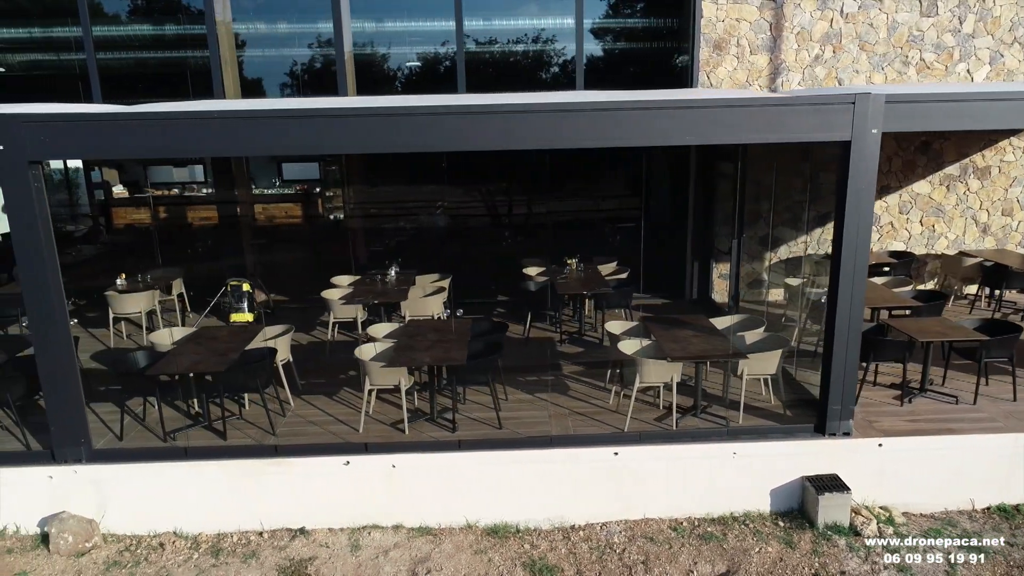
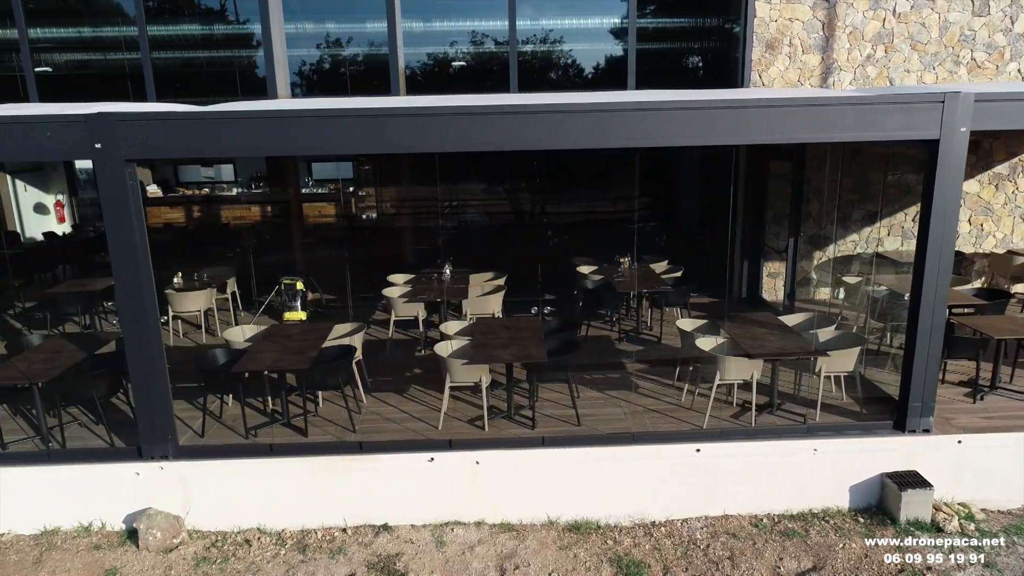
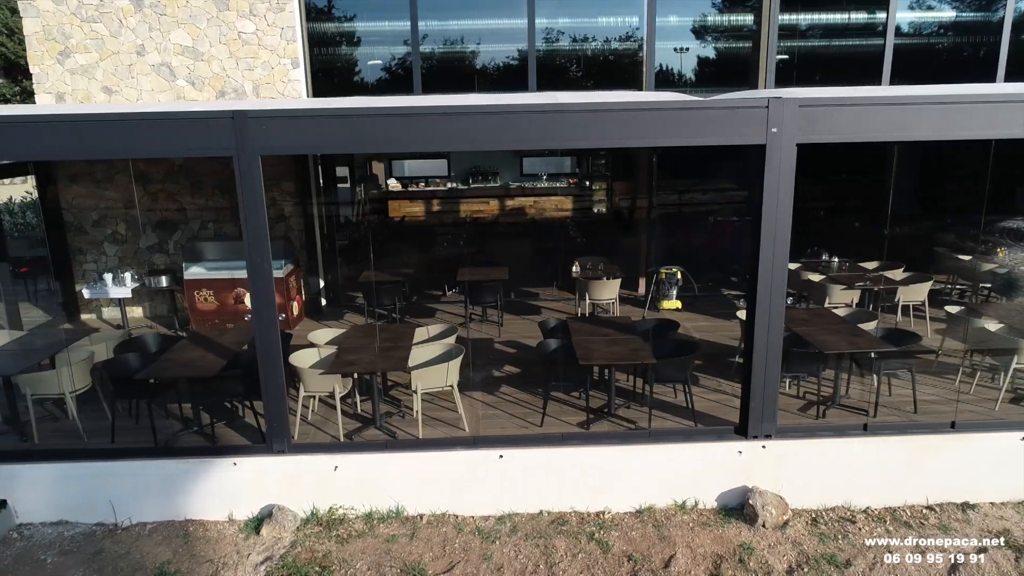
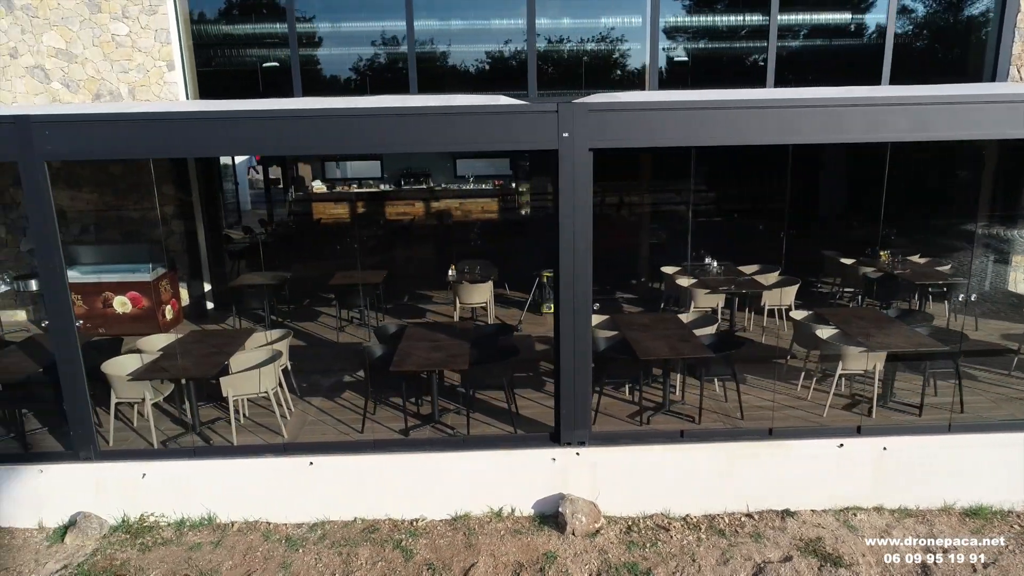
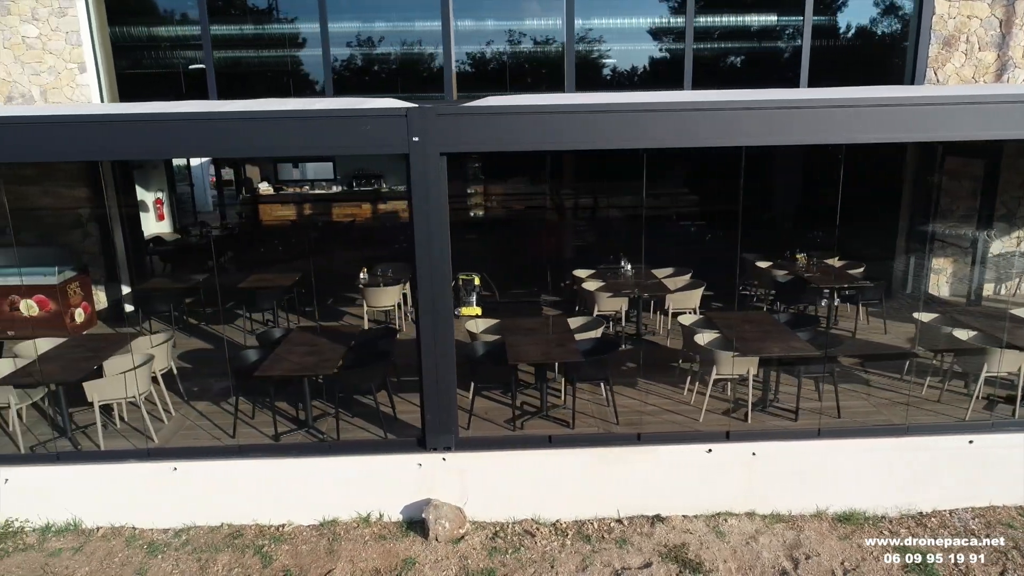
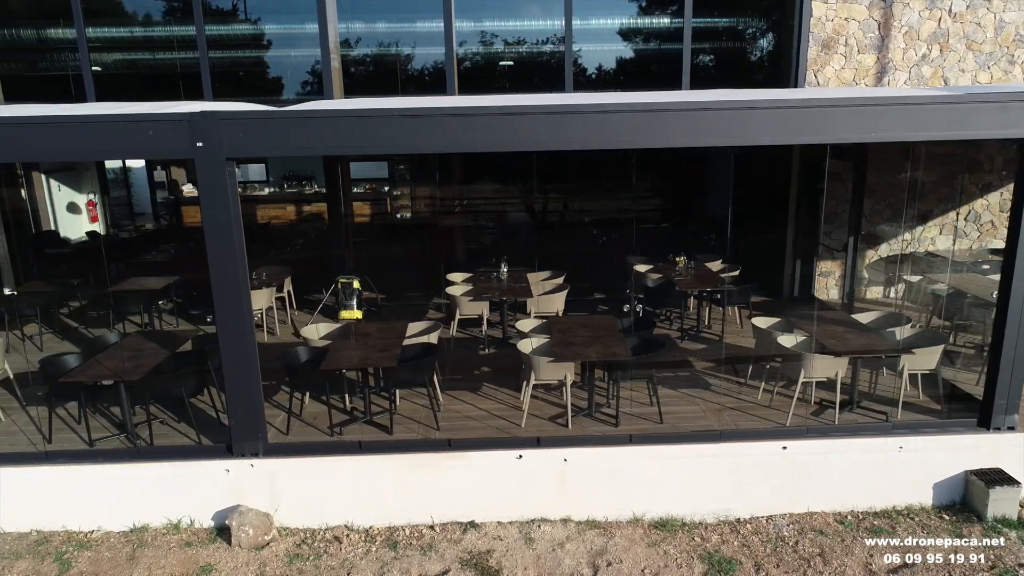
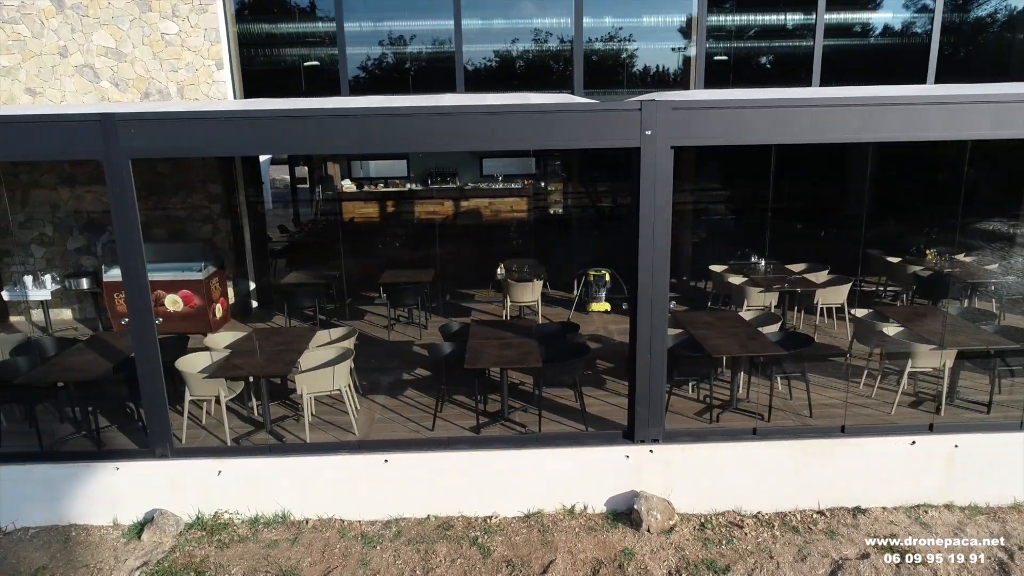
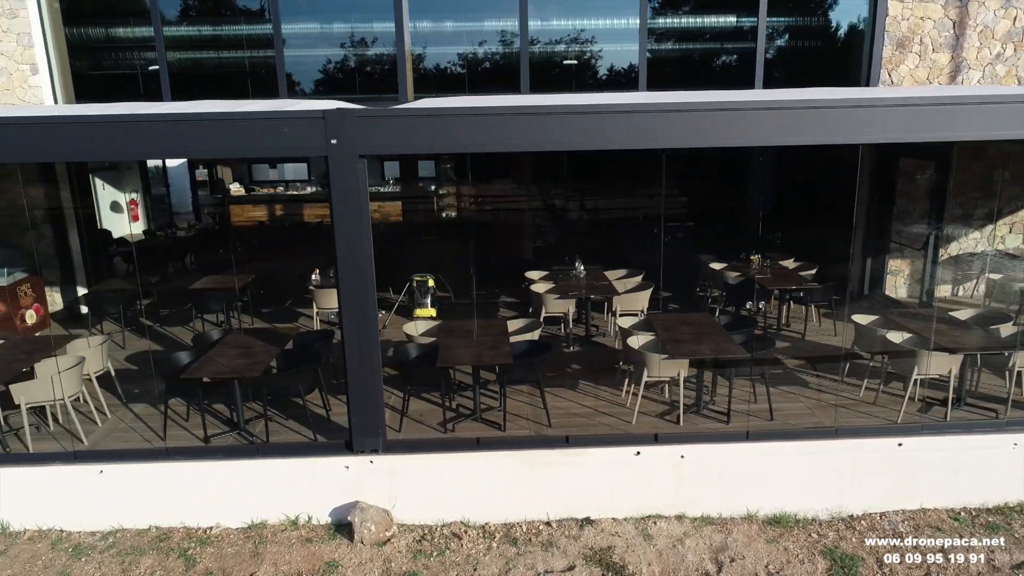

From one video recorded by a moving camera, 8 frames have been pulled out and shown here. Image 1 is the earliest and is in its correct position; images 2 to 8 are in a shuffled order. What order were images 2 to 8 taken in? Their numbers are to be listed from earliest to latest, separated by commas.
2, 6, 8, 5, 4, 7, 3
